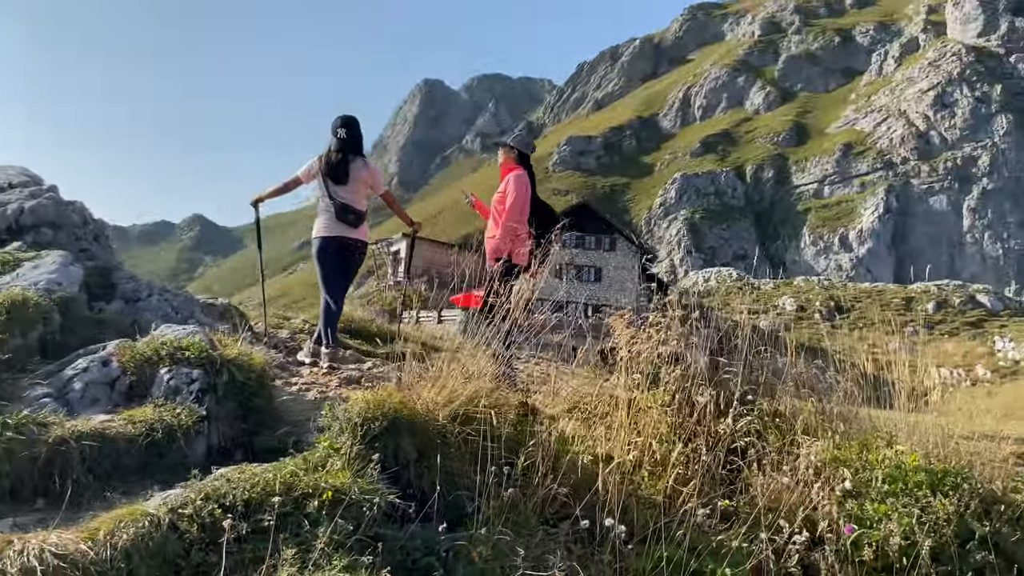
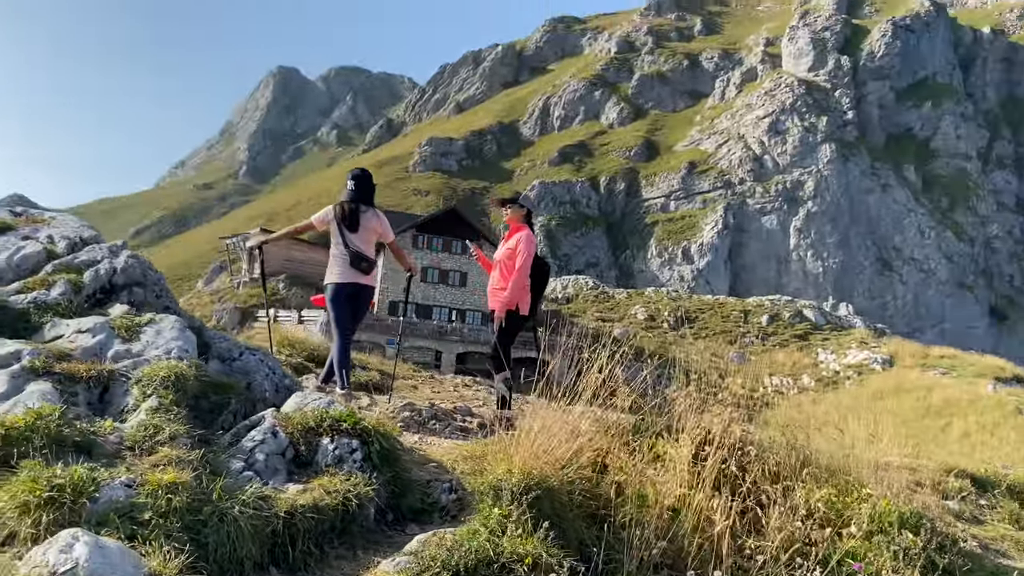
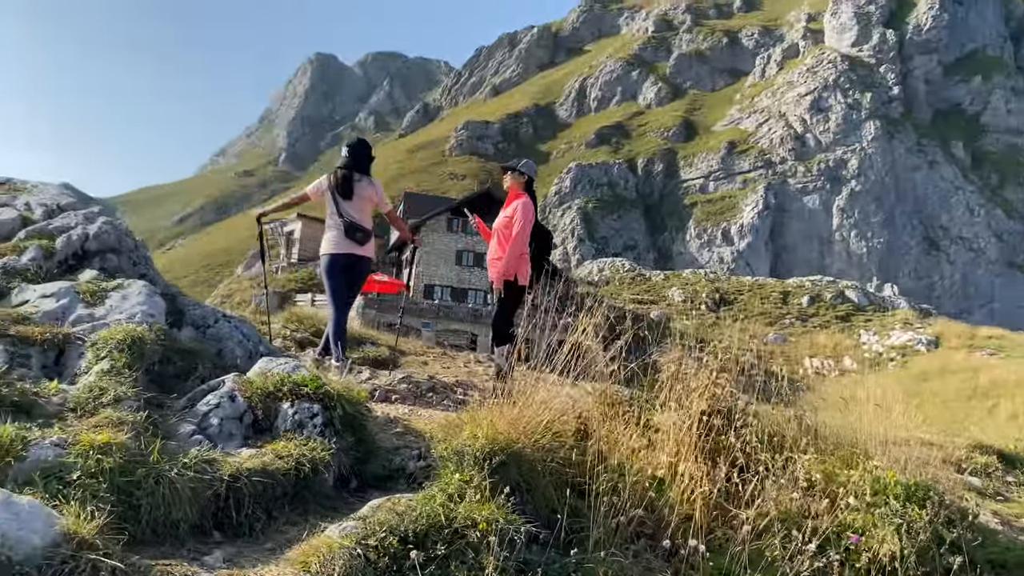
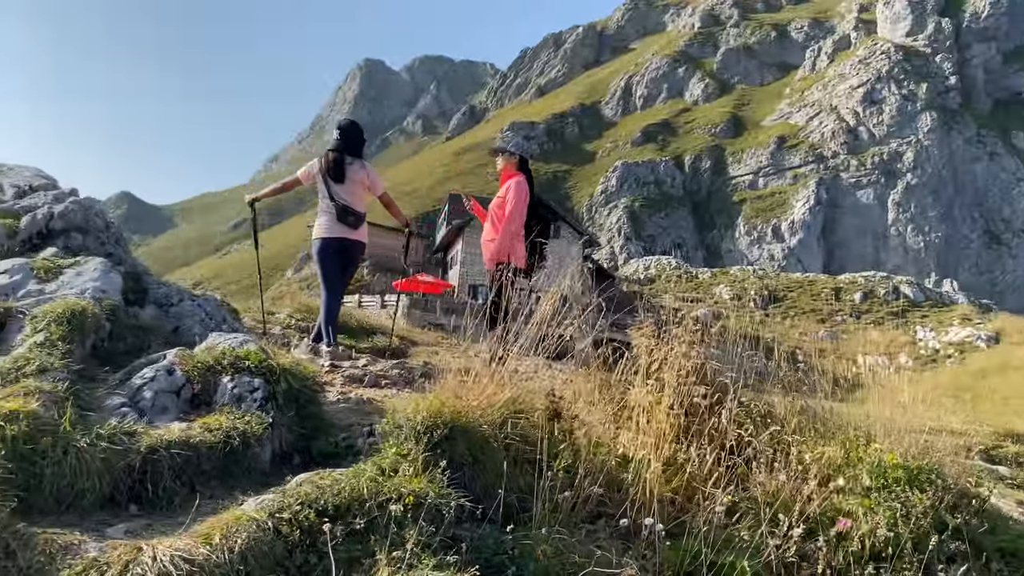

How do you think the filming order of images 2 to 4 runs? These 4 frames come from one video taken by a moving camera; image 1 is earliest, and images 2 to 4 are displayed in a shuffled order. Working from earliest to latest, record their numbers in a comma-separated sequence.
4, 3, 2
